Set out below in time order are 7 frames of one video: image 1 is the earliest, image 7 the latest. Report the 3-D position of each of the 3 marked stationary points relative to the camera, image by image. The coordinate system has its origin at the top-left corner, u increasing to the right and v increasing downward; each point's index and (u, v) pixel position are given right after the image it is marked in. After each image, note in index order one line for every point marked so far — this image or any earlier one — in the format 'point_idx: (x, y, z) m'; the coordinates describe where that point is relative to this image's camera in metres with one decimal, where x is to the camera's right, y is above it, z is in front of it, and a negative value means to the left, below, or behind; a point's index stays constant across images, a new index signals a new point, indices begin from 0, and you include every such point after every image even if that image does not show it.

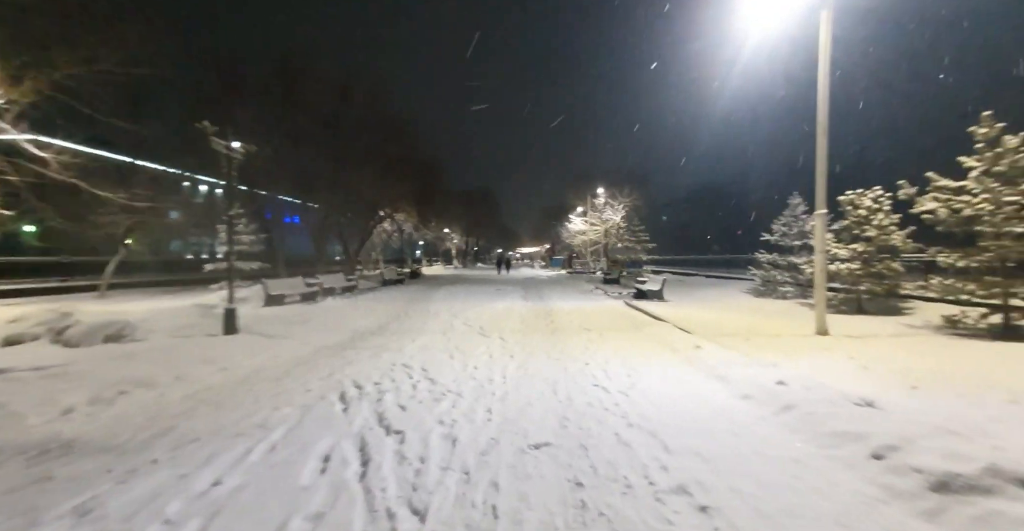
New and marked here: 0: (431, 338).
0: (-2.2, -2.0, +9.3) m
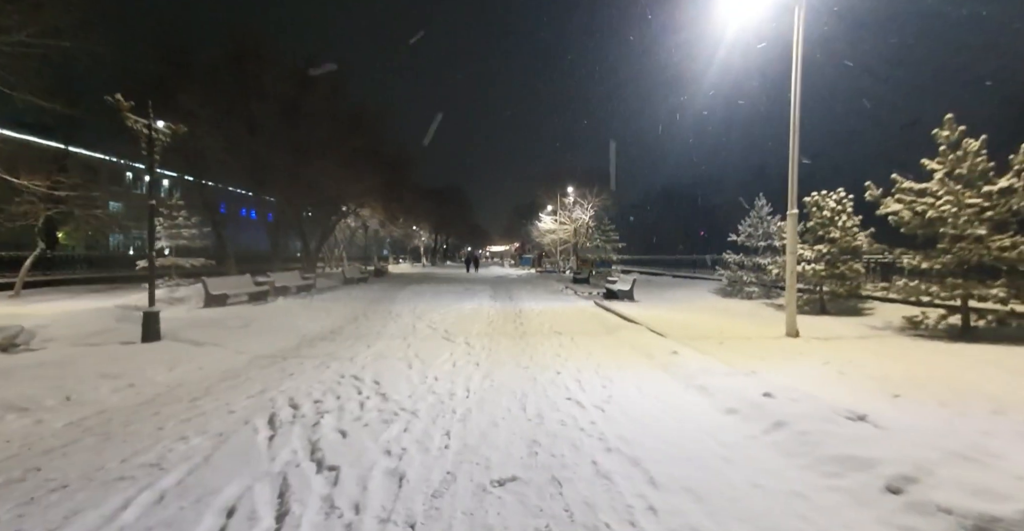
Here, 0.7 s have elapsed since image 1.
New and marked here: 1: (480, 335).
0: (-3.0, -1.9, +8.5) m
1: (-0.9, -1.9, +9.4) m
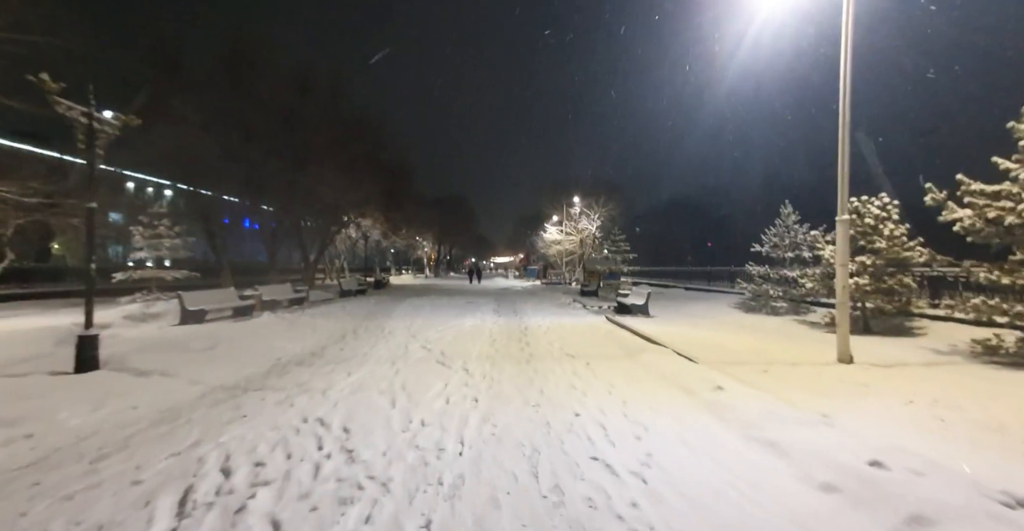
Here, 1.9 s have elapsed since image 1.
0: (-2.9, -2.2, +7.3) m
1: (-0.7, -2.3, +8.1) m
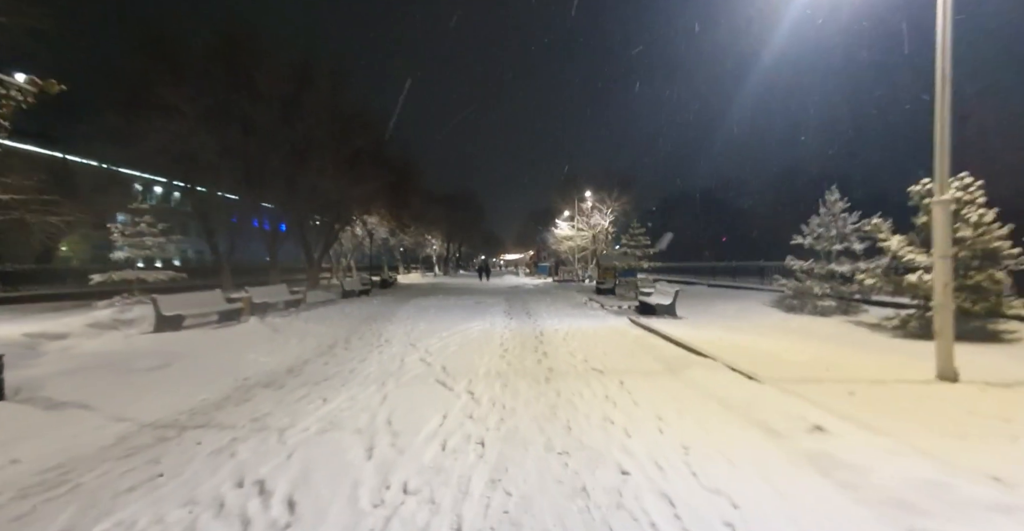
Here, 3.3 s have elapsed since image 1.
0: (-2.6, -2.2, +5.9) m
1: (-0.5, -2.2, +6.7) m
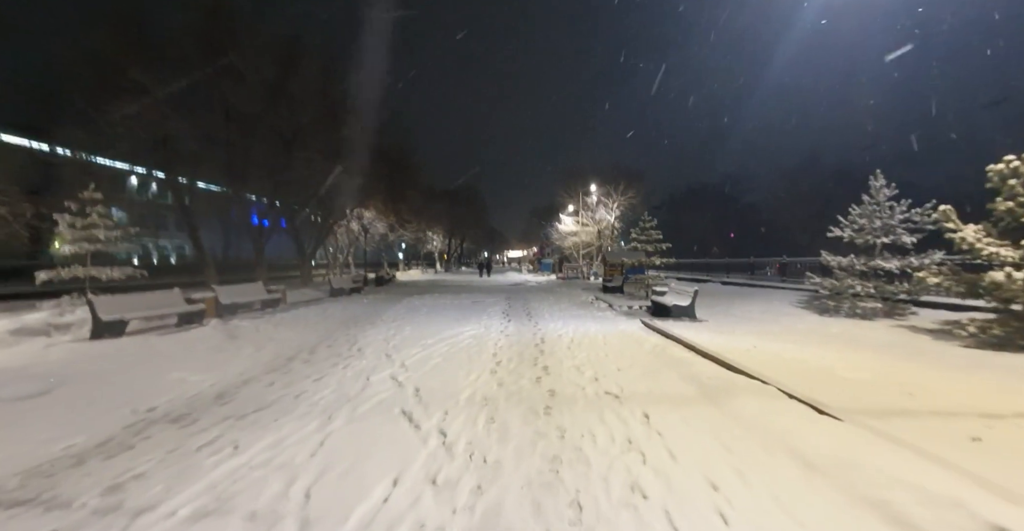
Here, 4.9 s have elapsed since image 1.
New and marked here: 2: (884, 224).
0: (-2.8, -2.1, +4.3) m
1: (-0.6, -2.1, +5.1) m
2: (+13.4, +1.5, +12.3) m
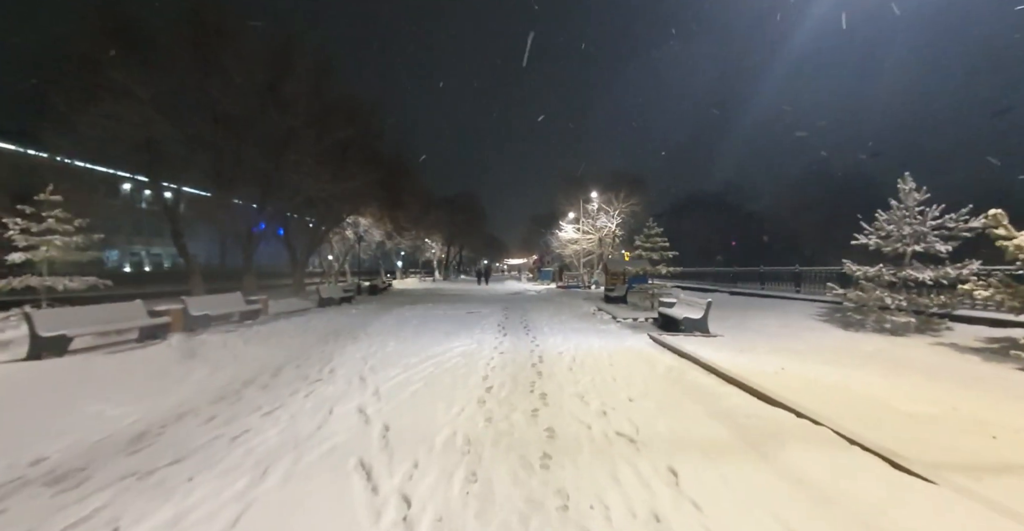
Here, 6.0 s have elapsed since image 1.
0: (-2.9, -2.2, +3.3) m
1: (-0.7, -2.3, +4.1) m
2: (+13.3, +1.2, +11.3) m
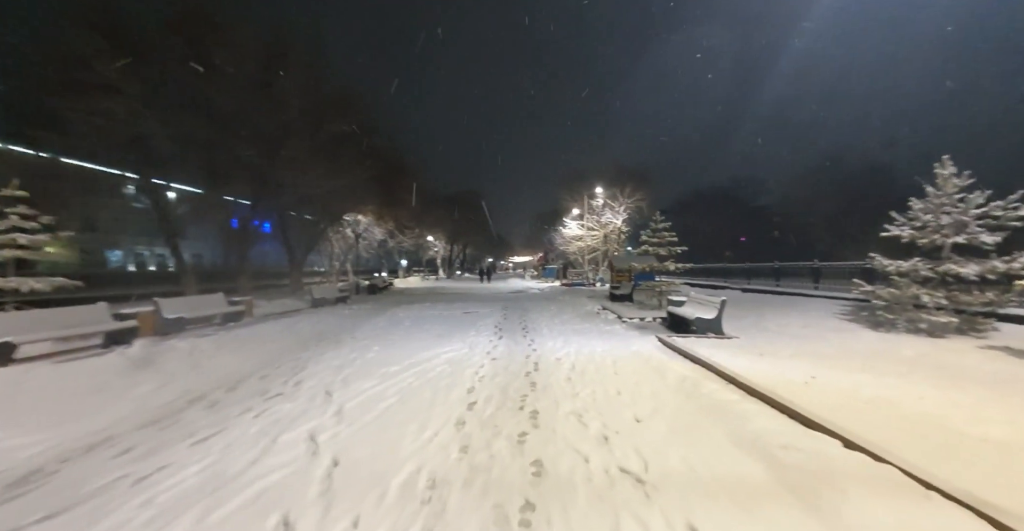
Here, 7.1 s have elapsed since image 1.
0: (-3.2, -2.2, +2.4) m
1: (-1.0, -2.2, +3.2) m
2: (+13.1, +1.3, +10.1) m
